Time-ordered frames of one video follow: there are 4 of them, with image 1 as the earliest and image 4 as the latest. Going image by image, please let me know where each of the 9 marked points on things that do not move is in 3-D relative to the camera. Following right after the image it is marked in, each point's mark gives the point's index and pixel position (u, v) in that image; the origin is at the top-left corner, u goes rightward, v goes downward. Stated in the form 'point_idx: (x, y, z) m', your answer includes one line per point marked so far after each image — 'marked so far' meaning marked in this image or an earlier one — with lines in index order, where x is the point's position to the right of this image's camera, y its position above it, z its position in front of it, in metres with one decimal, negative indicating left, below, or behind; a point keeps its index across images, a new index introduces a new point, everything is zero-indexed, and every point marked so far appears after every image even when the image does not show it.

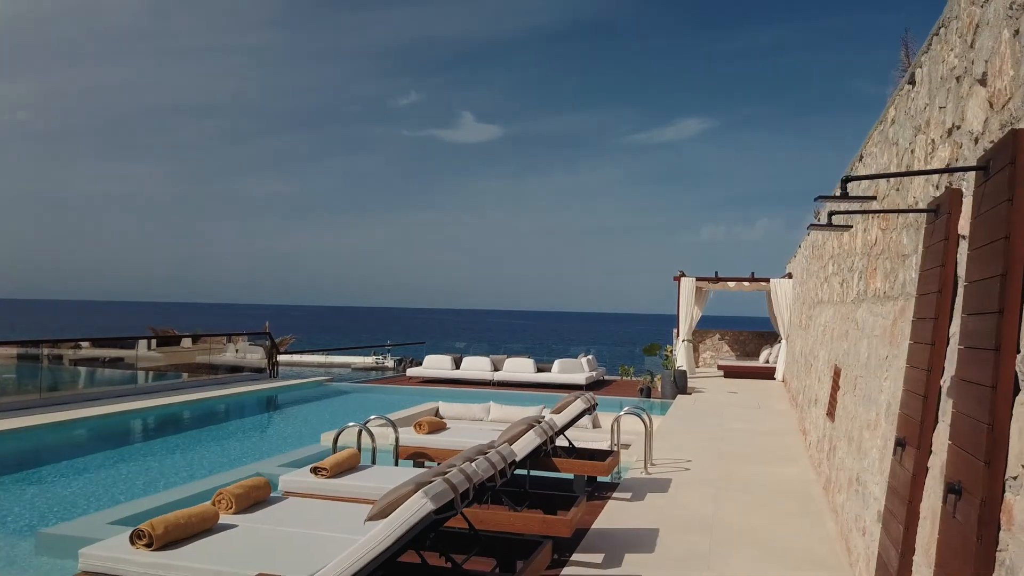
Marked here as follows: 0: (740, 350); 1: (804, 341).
0: (+4.8, -1.3, +14.4) m
1: (+3.4, -0.6, +8.0) m
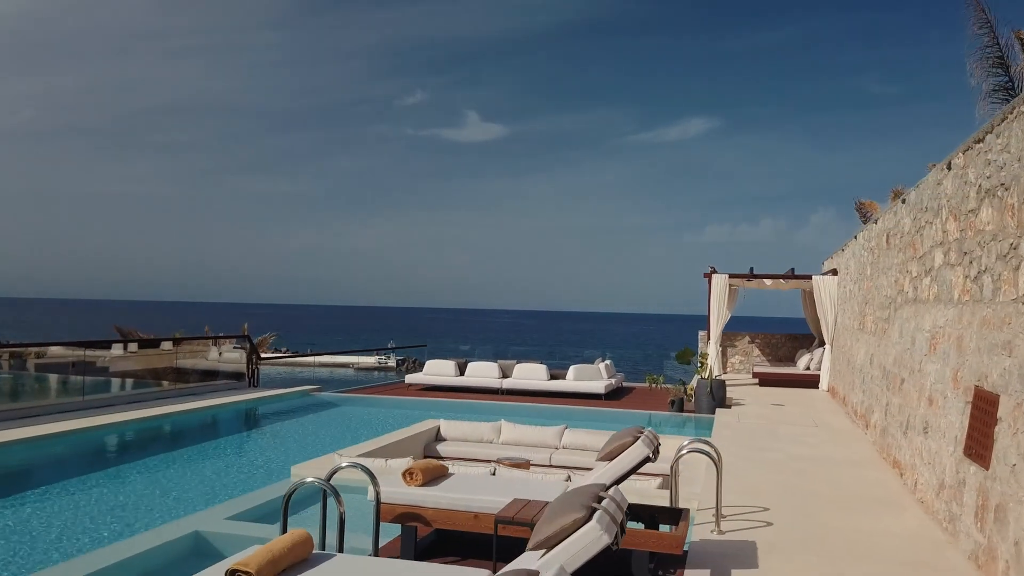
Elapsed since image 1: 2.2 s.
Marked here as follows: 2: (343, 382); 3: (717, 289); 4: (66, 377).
0: (+5.0, -1.3, +13.1) m
1: (+3.6, -0.6, +6.7) m
2: (-2.9, -1.6, +11.9) m
3: (+3.4, 0.0, +11.2) m
4: (-5.4, -1.1, +8.4) m
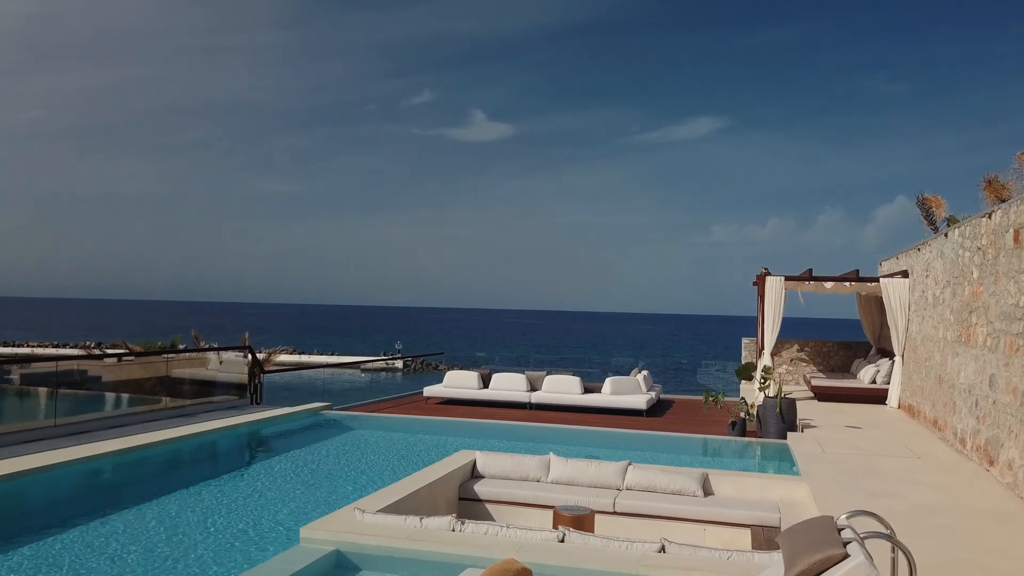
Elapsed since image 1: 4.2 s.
0: (+5.5, -1.3, +12.0) m
1: (+4.0, -0.6, +5.6) m
2: (-2.5, -1.7, +10.8) m
3: (+3.9, -0.1, +10.1) m
4: (-5.0, -1.1, +7.4) m
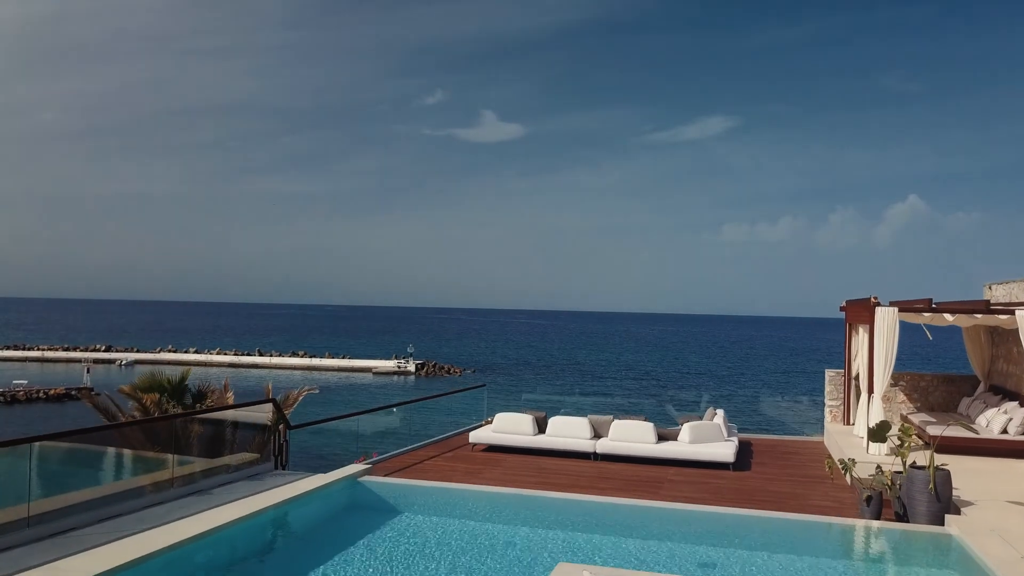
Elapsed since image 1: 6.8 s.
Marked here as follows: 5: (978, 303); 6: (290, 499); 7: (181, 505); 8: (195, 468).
0: (+6.3, -1.7, +10.5) m
1: (+4.7, -1.0, +4.1) m
2: (-1.7, -2.1, +9.4) m
3: (+4.7, -0.5, +8.7) m
4: (-4.3, -1.5, +6.0) m
5: (+6.1, -0.2, +8.9) m
6: (-2.2, -2.0, +6.7) m
7: (-3.4, -2.0, +6.9) m
8: (-3.5, -1.9, +7.5) m
